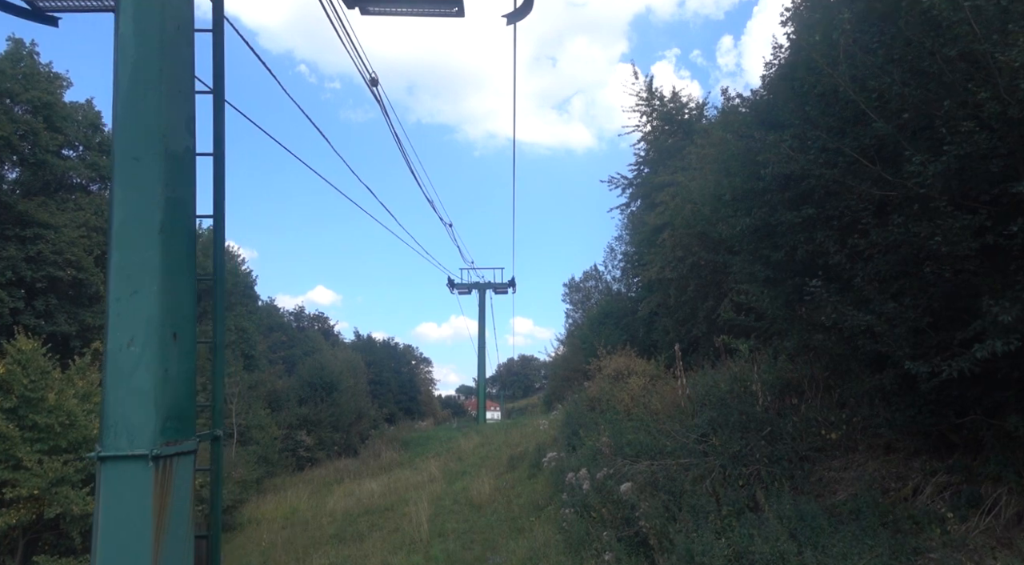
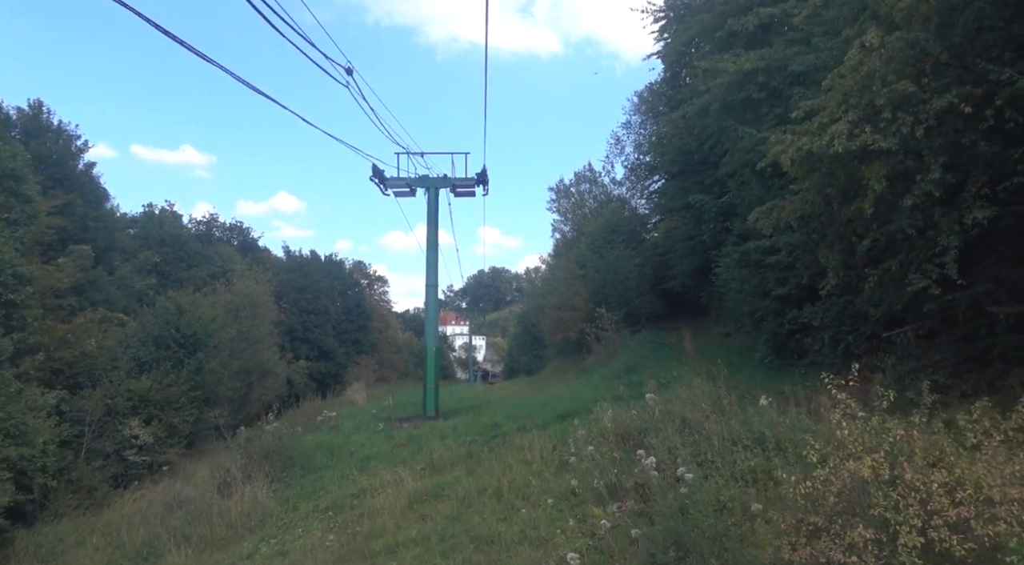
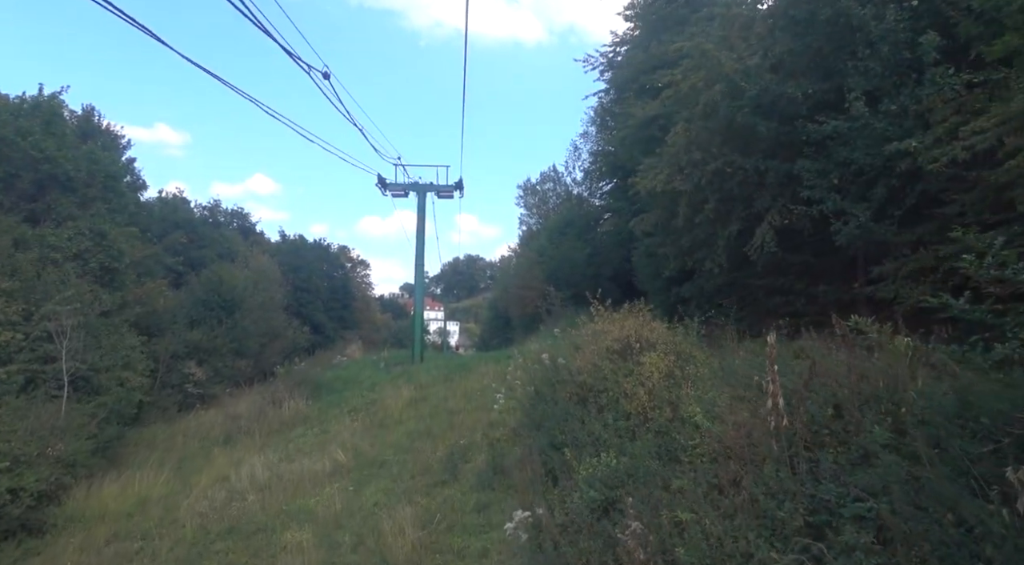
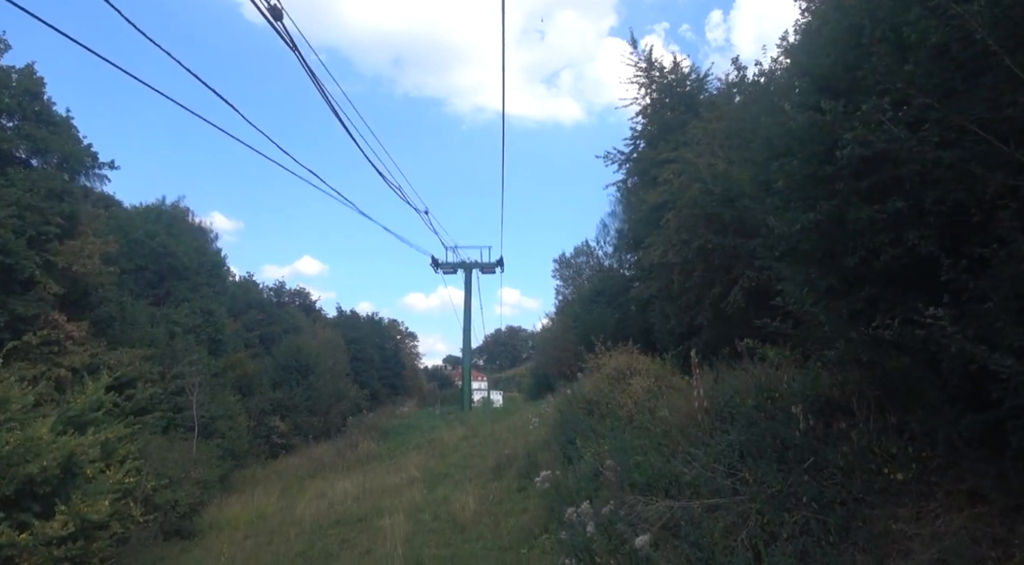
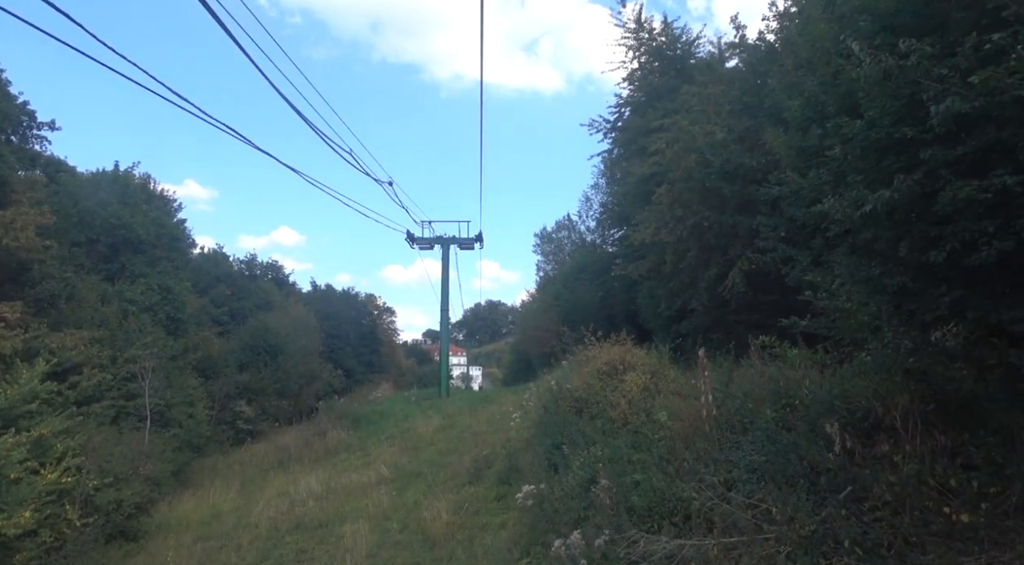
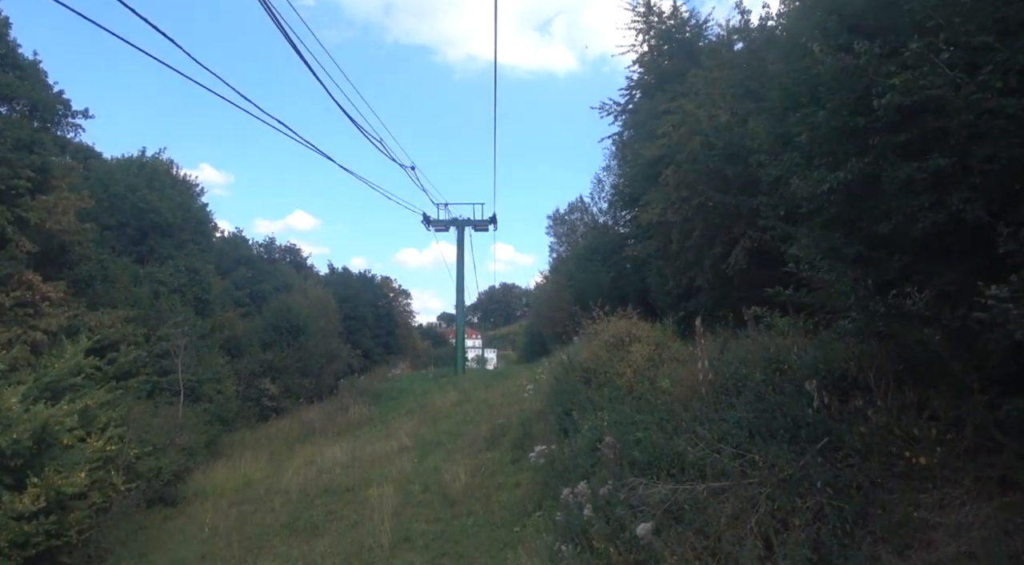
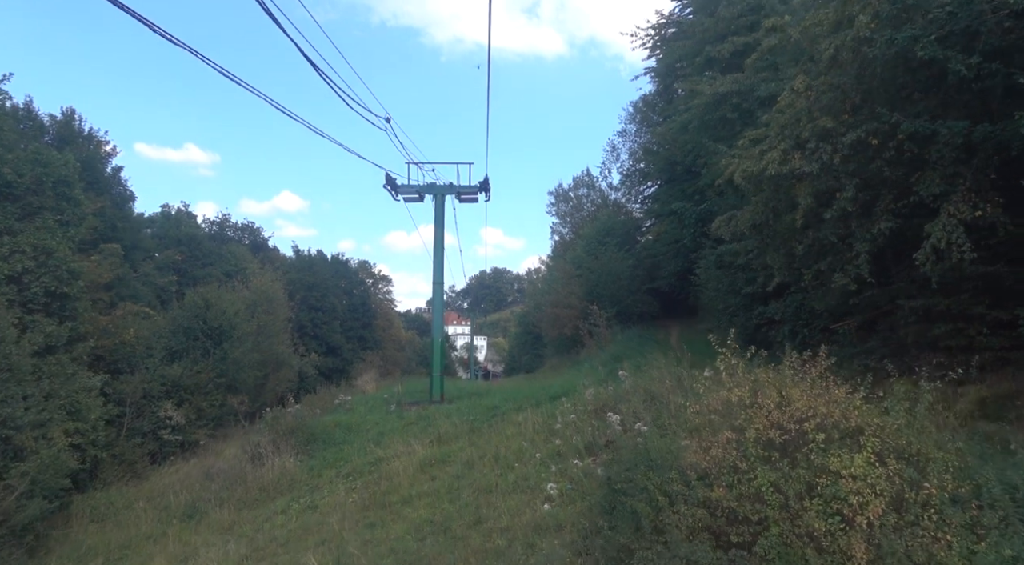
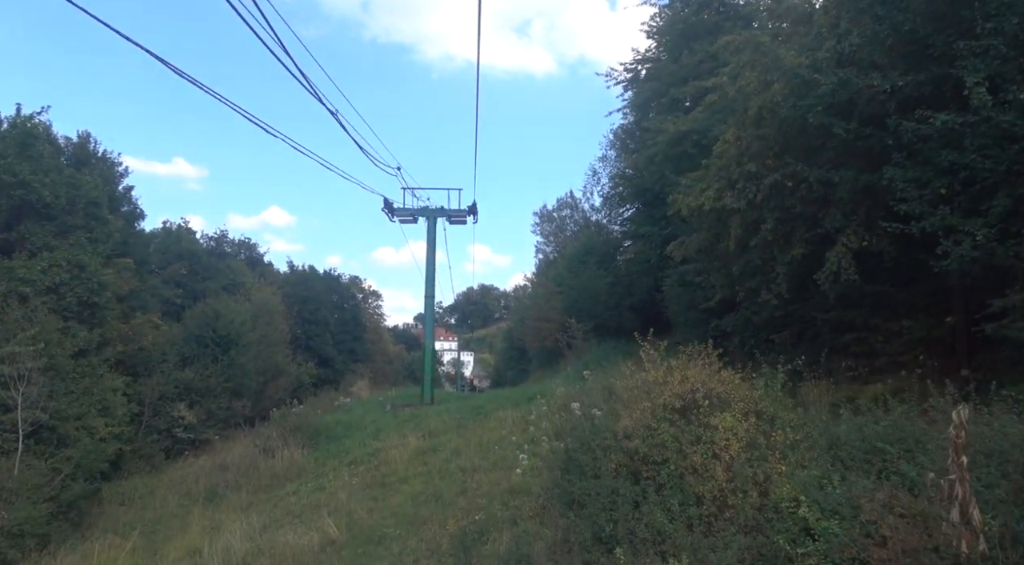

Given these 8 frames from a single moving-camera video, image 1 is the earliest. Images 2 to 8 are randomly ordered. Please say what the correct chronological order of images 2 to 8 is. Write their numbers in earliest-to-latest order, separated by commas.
4, 6, 5, 3, 8, 7, 2
